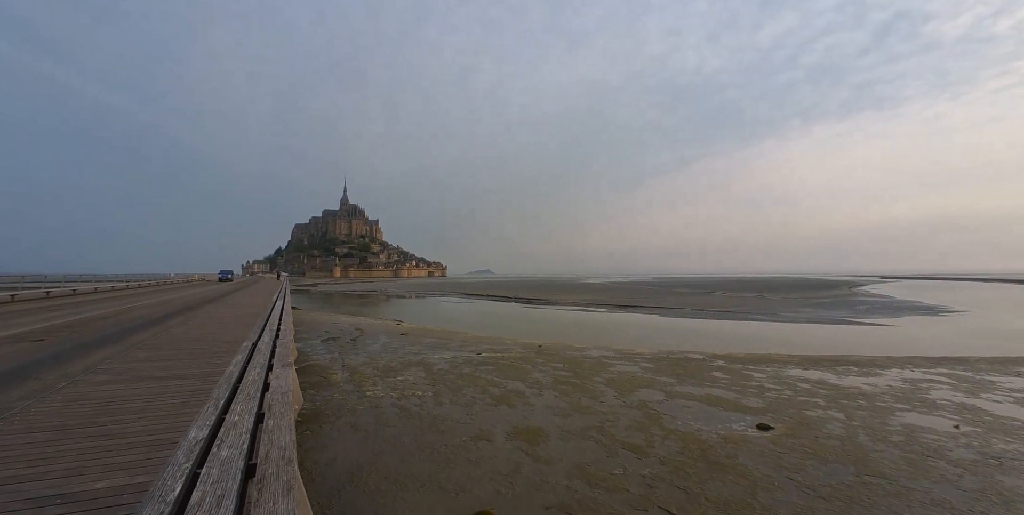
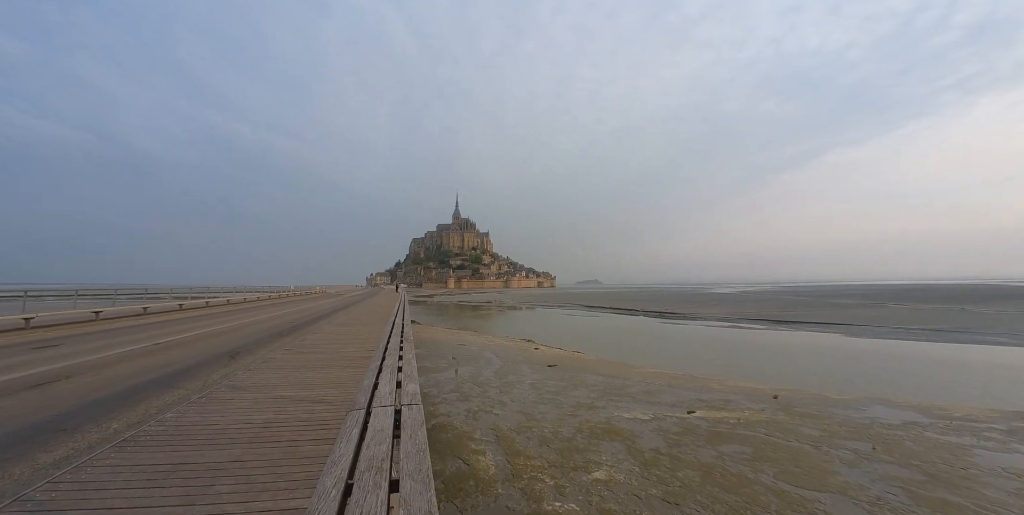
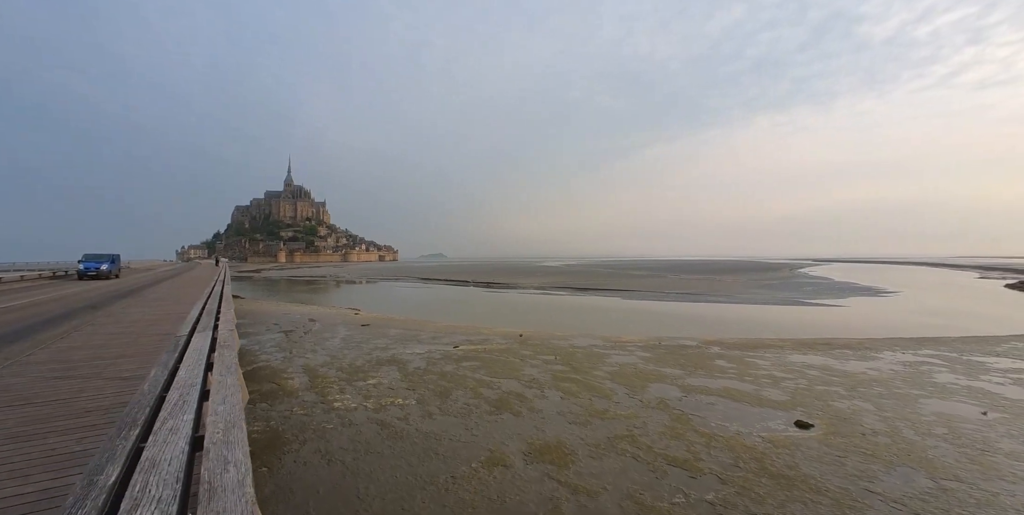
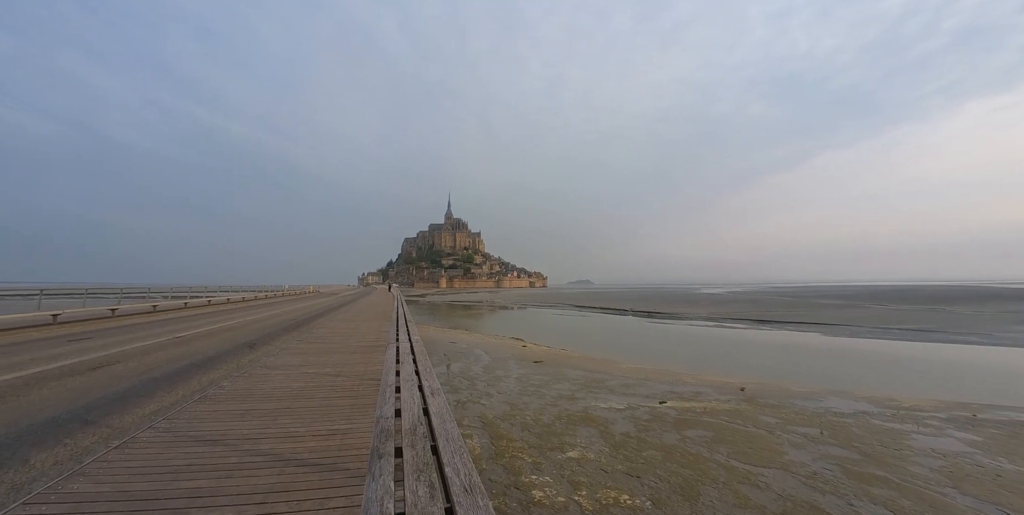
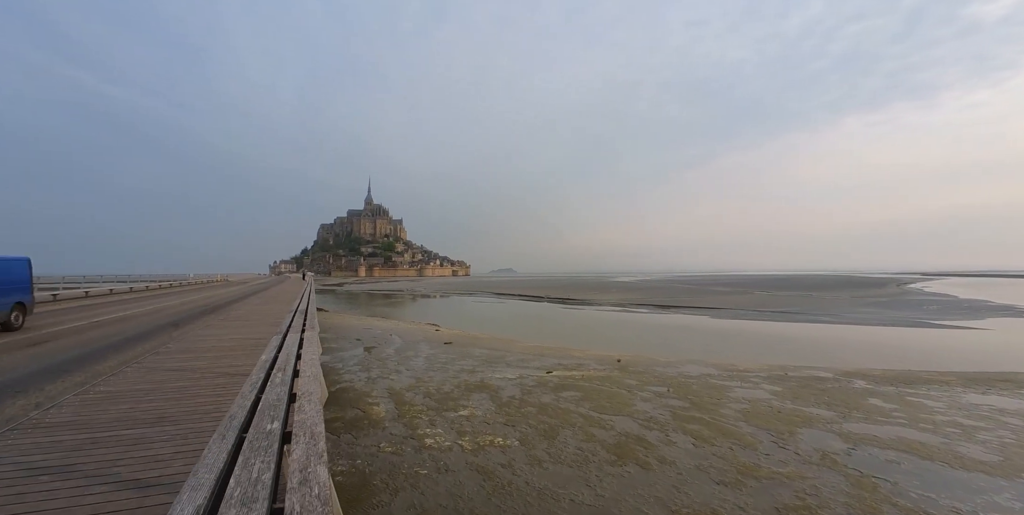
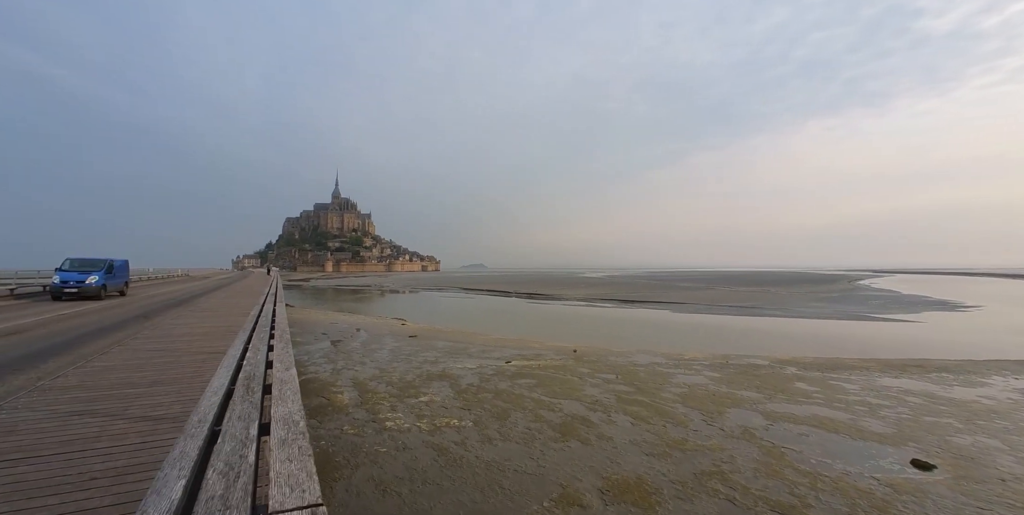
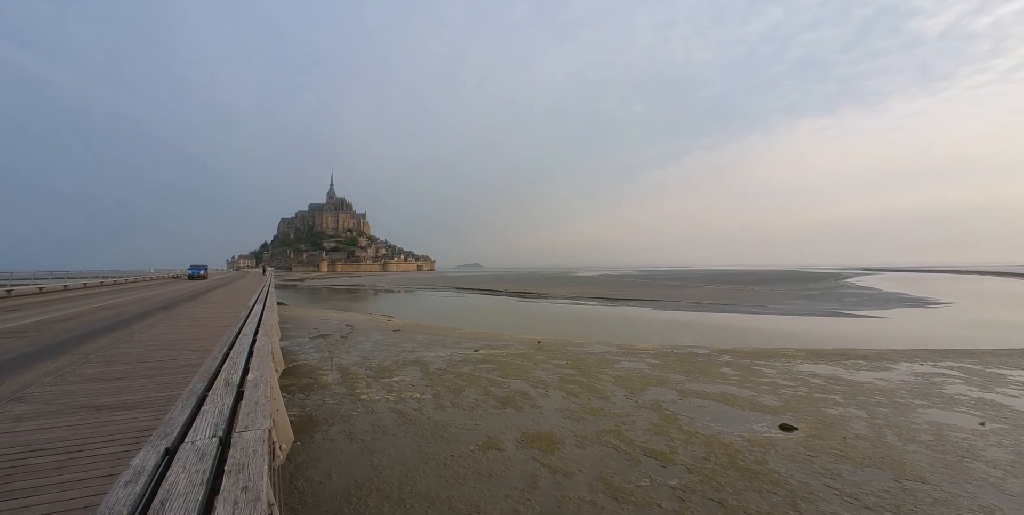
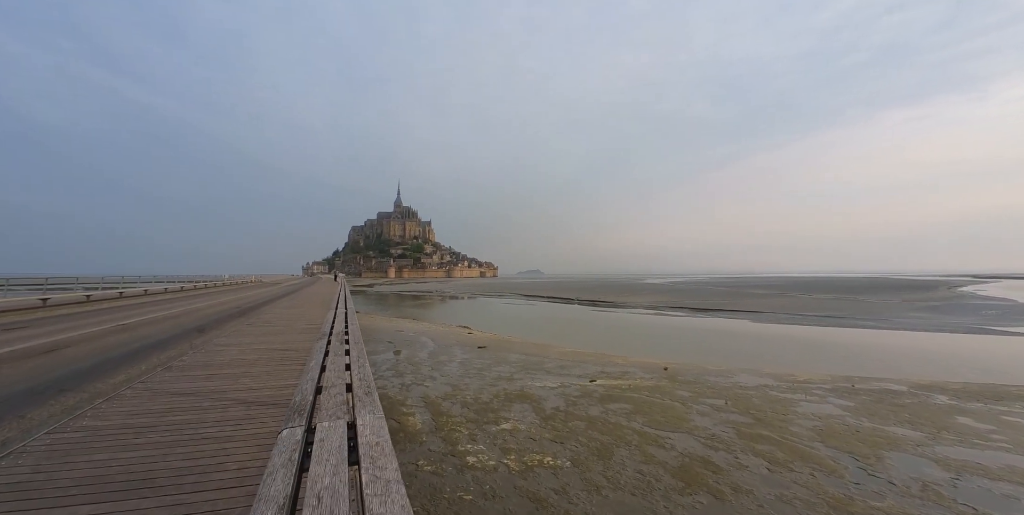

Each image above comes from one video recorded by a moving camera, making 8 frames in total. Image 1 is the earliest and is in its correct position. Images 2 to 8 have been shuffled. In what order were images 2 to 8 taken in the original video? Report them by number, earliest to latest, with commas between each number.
7, 3, 6, 5, 8, 4, 2
